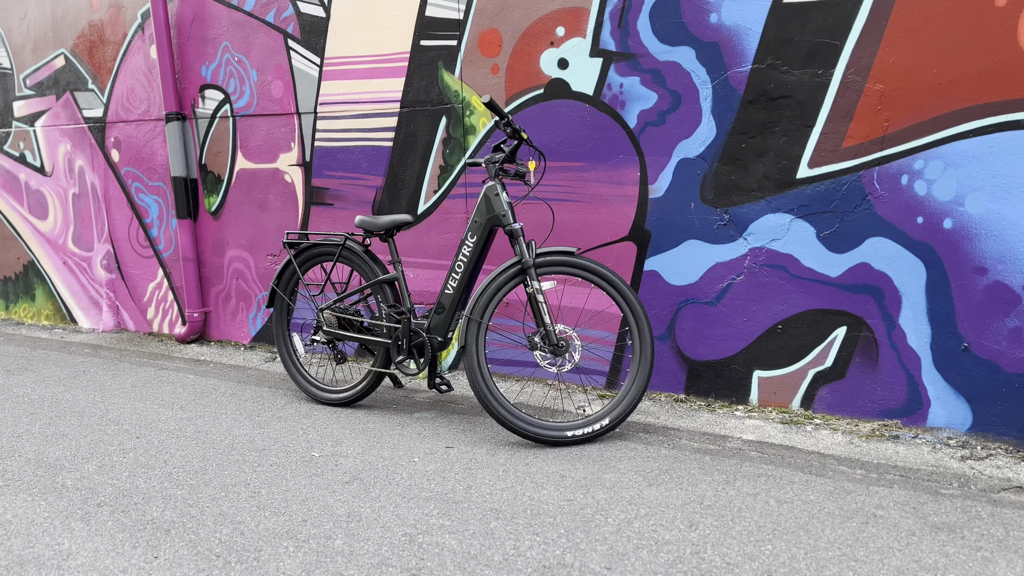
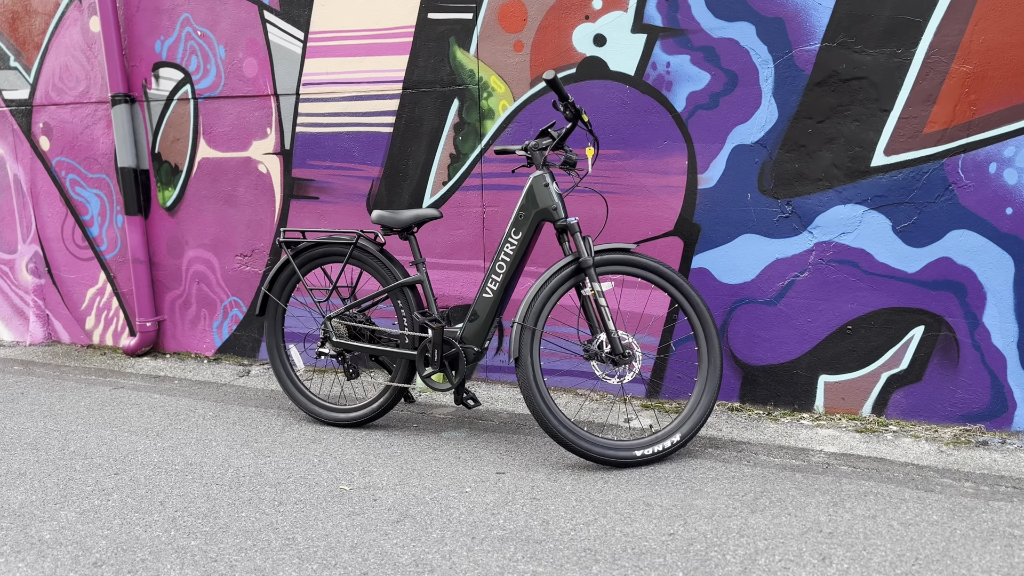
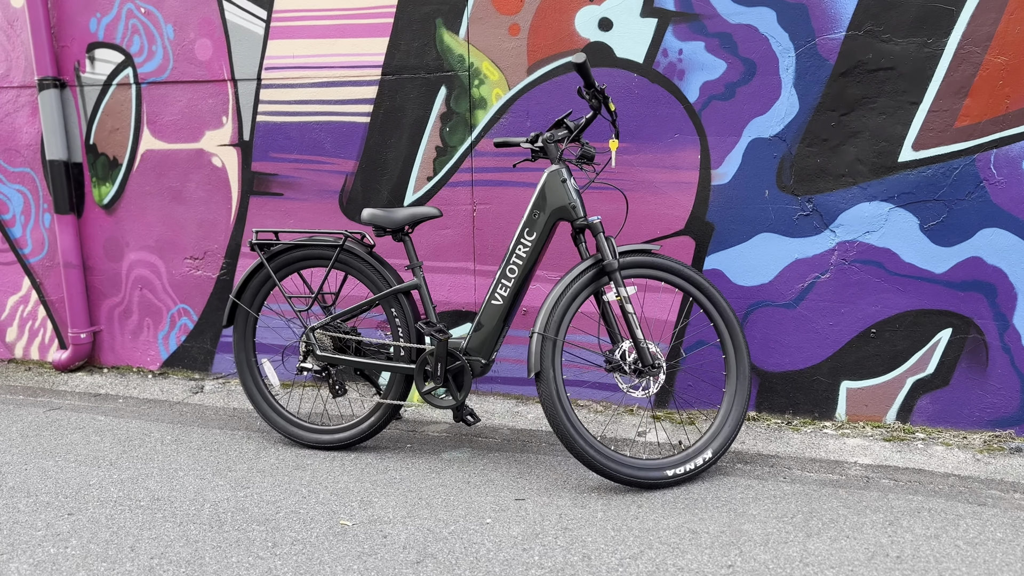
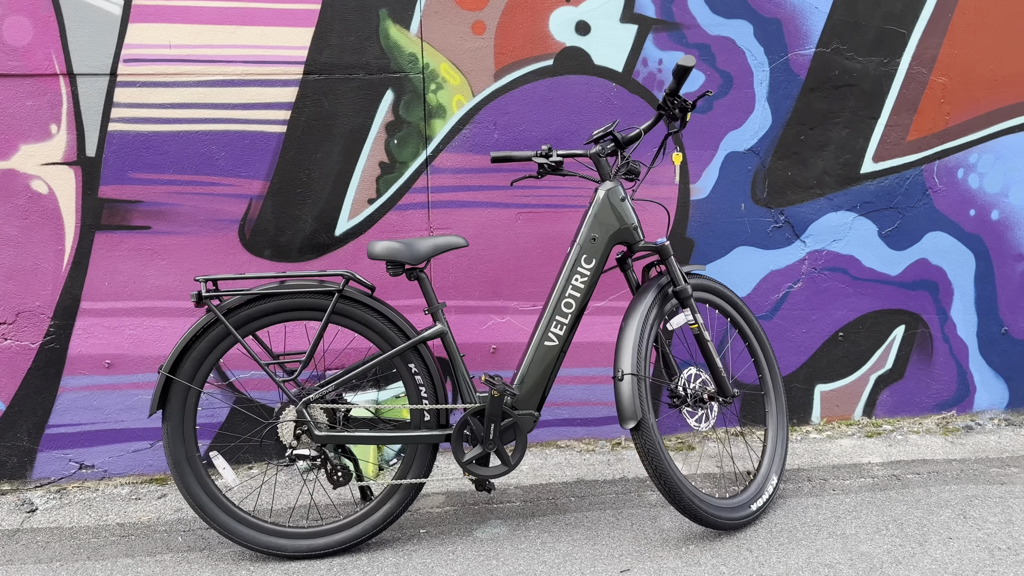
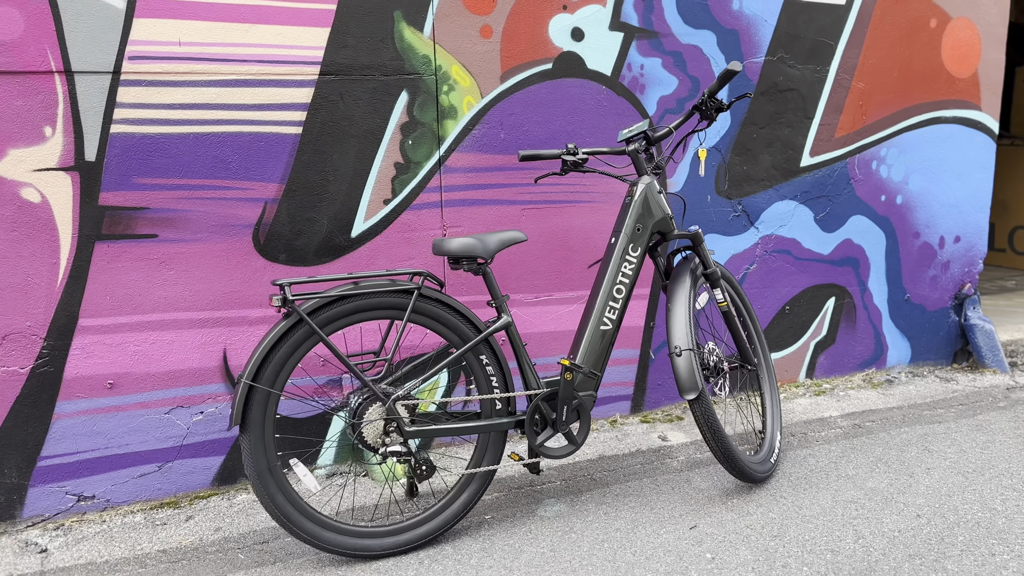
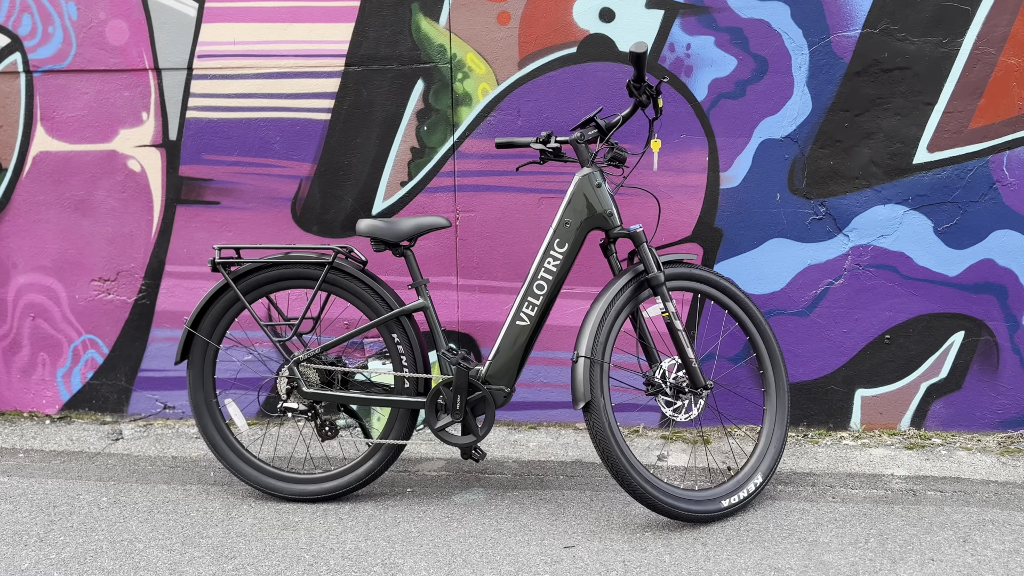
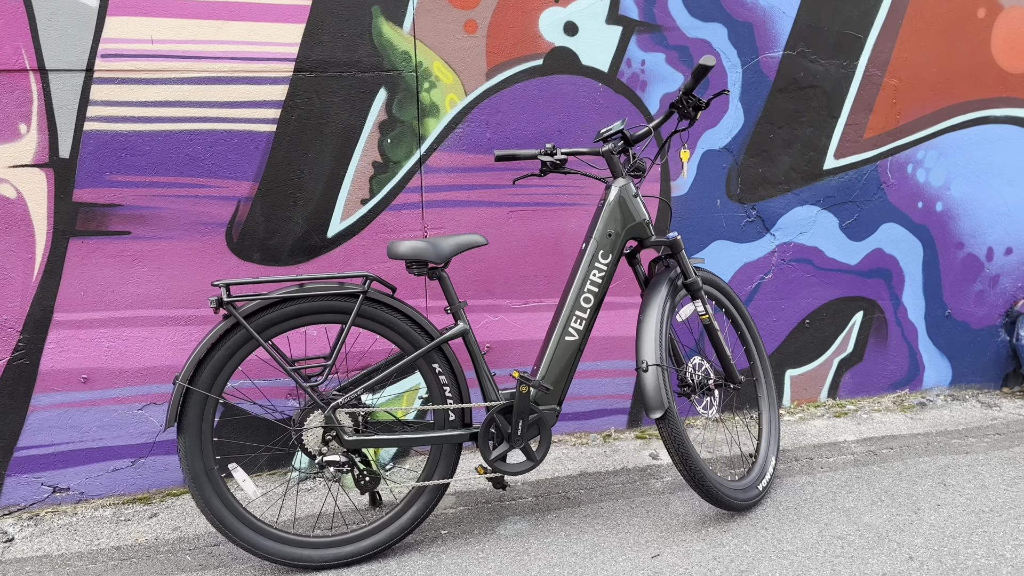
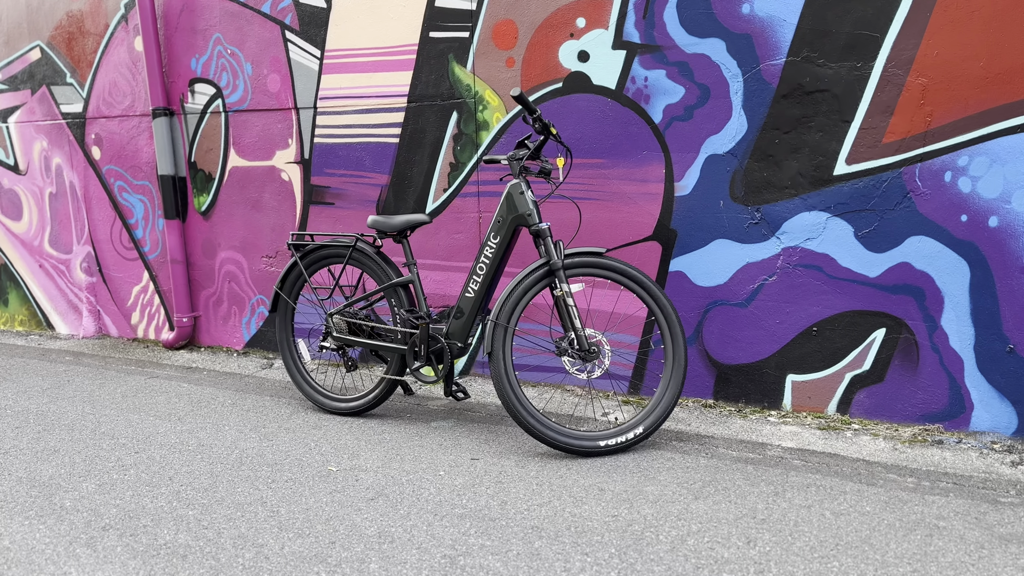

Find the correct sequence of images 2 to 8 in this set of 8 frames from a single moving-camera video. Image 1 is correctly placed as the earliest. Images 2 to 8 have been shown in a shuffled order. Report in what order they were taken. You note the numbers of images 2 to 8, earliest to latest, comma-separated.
8, 2, 3, 6, 4, 7, 5
